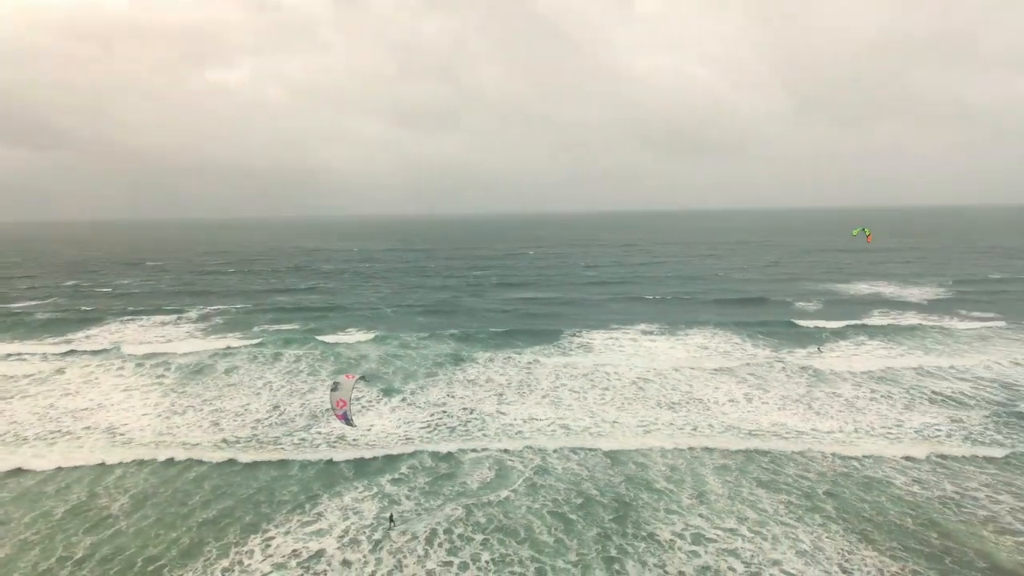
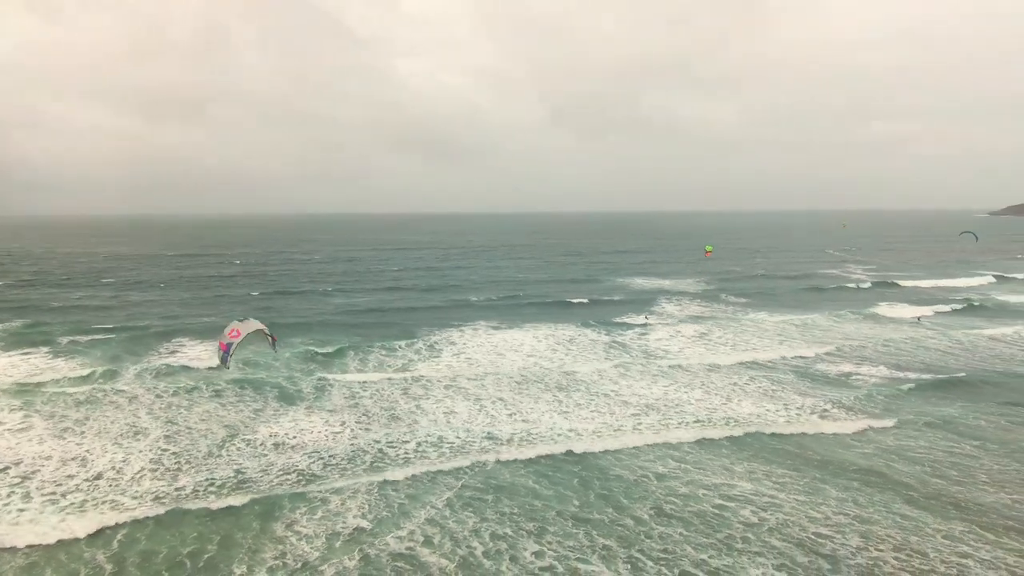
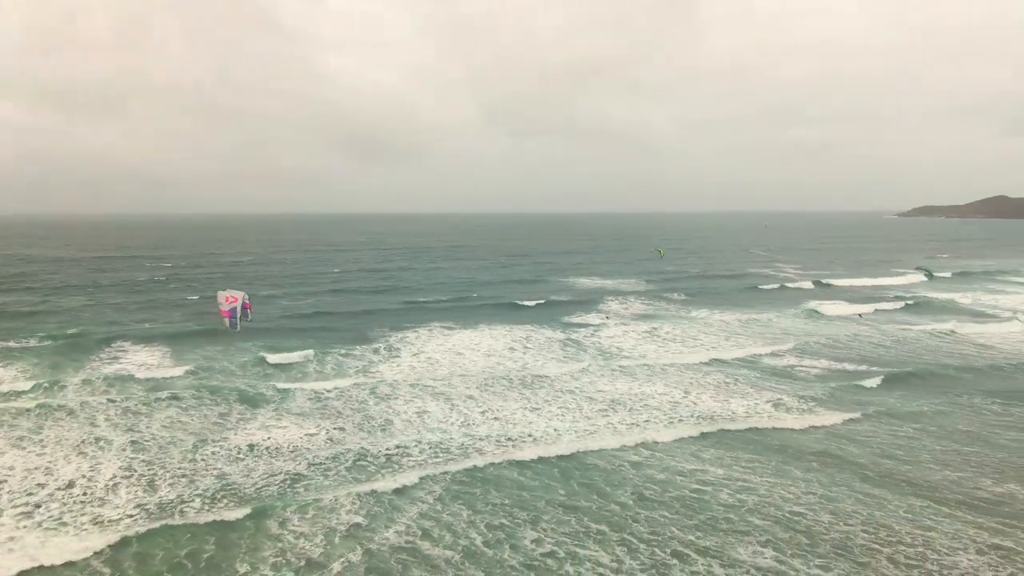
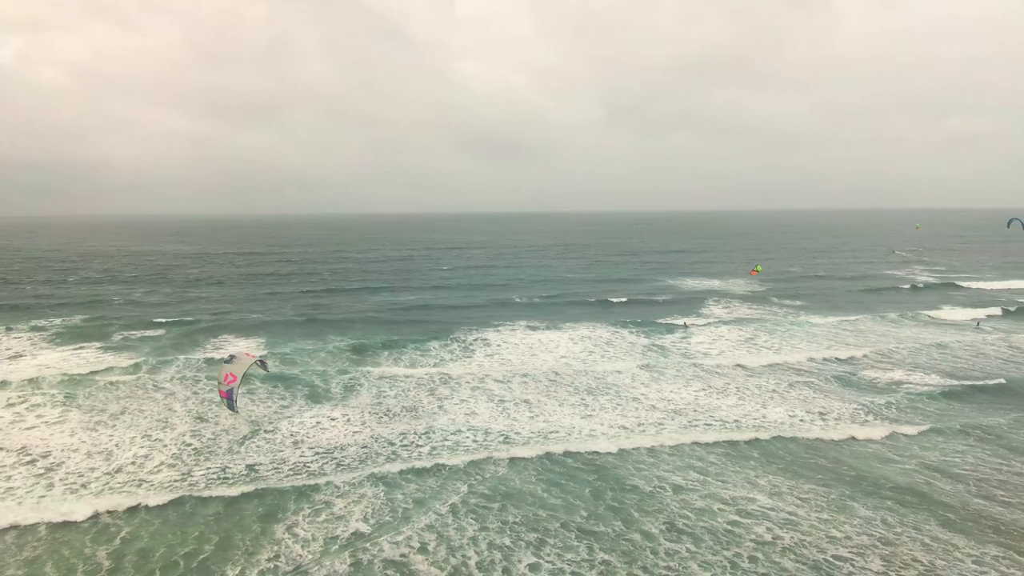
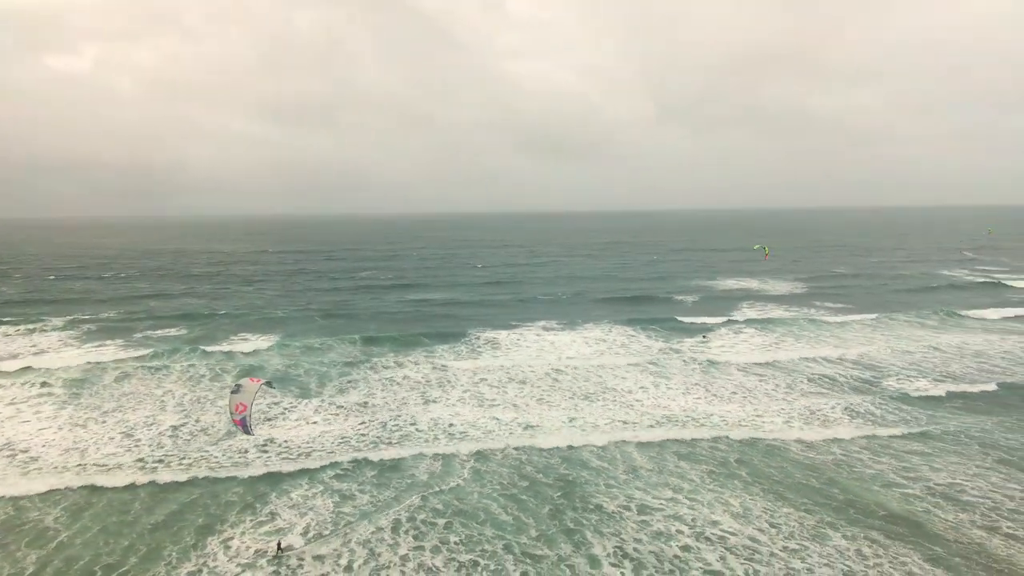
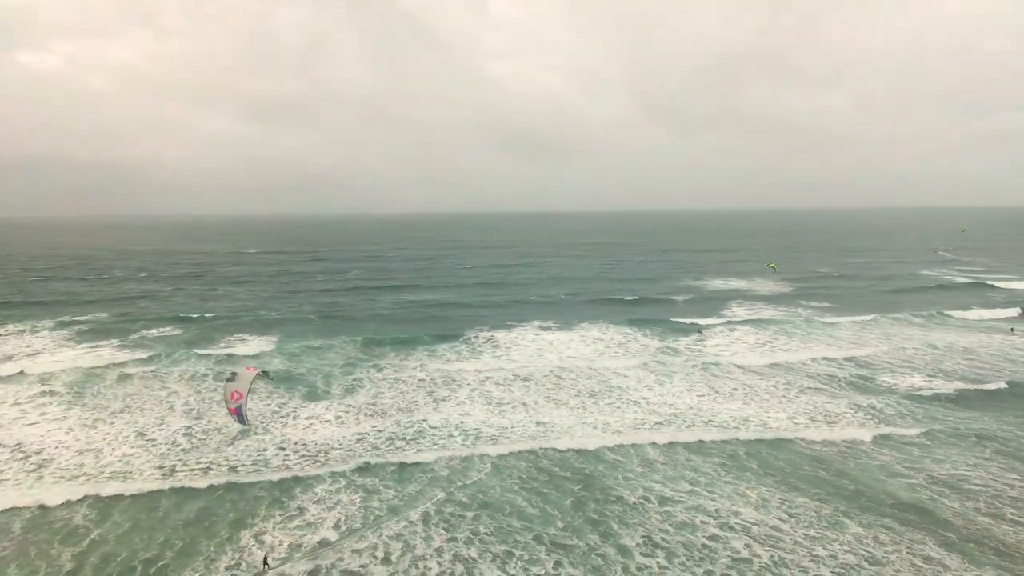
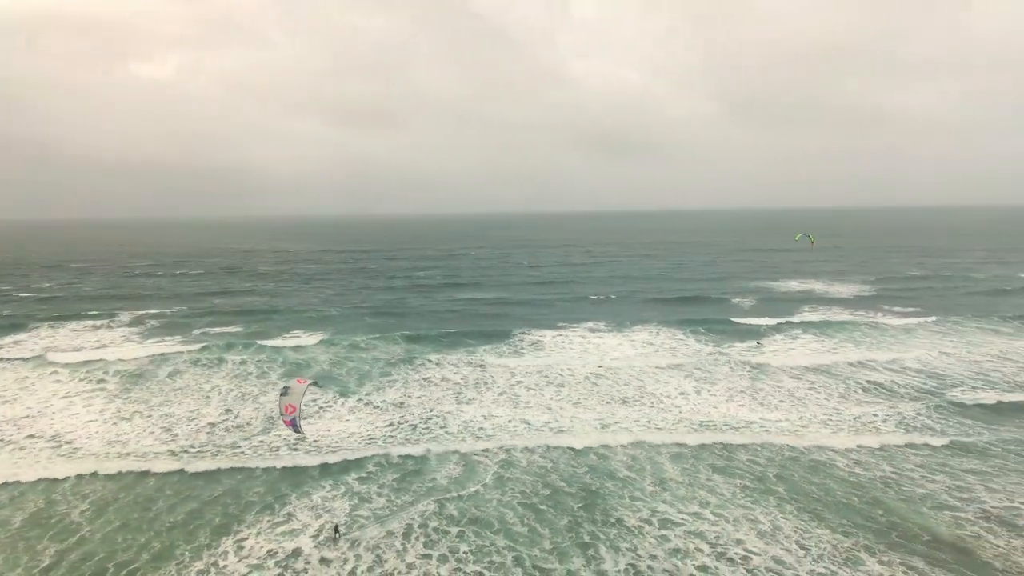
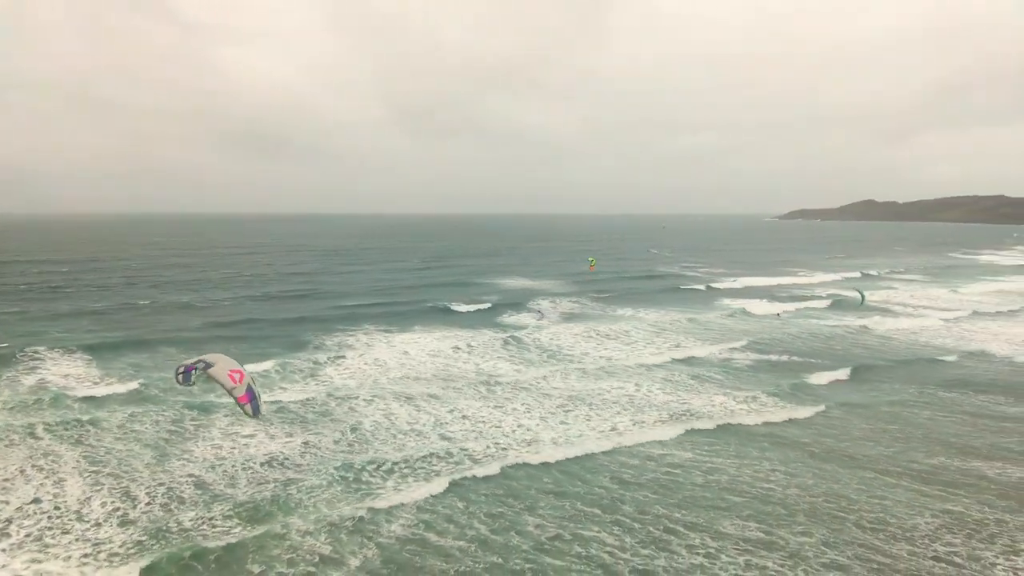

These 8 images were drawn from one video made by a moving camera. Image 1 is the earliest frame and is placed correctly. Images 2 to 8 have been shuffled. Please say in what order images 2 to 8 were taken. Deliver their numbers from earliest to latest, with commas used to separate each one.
7, 5, 6, 4, 2, 3, 8
